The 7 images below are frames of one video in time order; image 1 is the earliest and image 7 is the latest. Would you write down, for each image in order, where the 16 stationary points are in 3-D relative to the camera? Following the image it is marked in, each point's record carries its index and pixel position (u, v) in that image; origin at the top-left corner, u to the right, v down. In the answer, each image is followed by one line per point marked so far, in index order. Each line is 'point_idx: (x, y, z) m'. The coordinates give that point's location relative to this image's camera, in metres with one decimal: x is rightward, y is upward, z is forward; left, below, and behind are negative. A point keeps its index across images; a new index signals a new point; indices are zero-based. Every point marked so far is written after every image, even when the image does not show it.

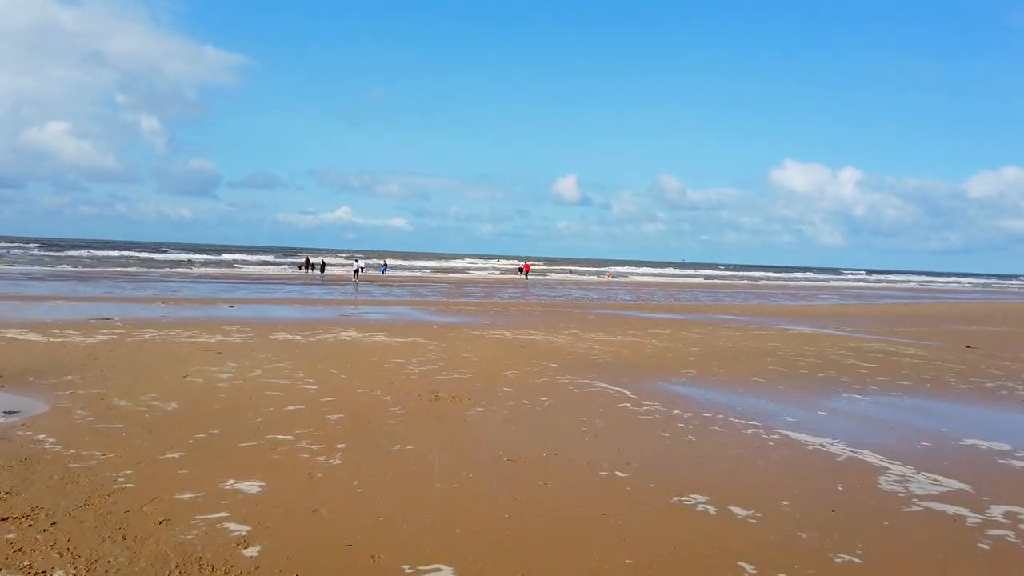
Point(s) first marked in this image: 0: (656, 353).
0: (+2.6, -1.2, +13.6) m
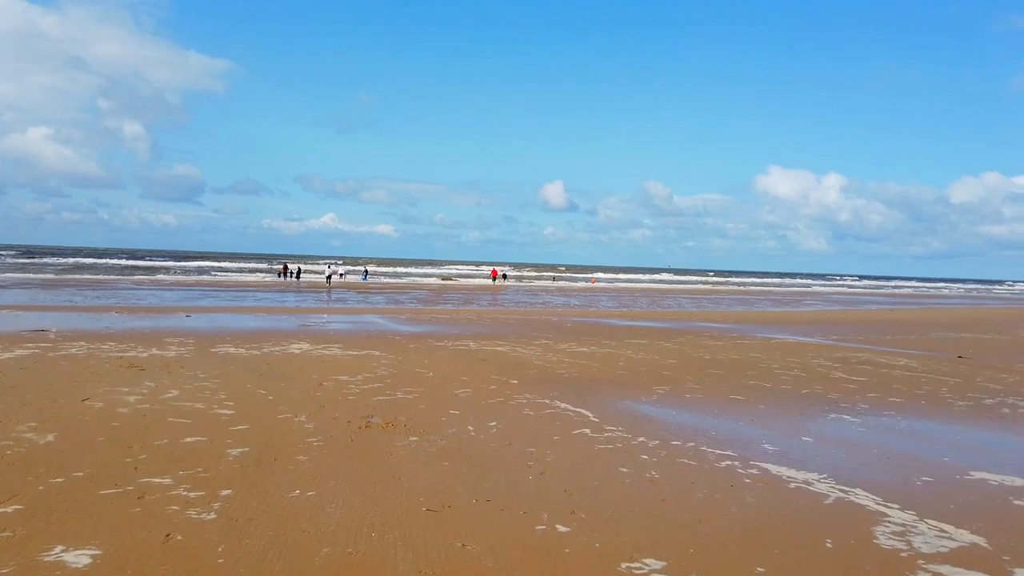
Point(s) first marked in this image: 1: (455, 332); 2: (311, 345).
0: (+1.9, -1.3, +12.6) m
1: (-1.4, -1.1, +18.9) m
2: (-3.8, -1.1, +14.3) m
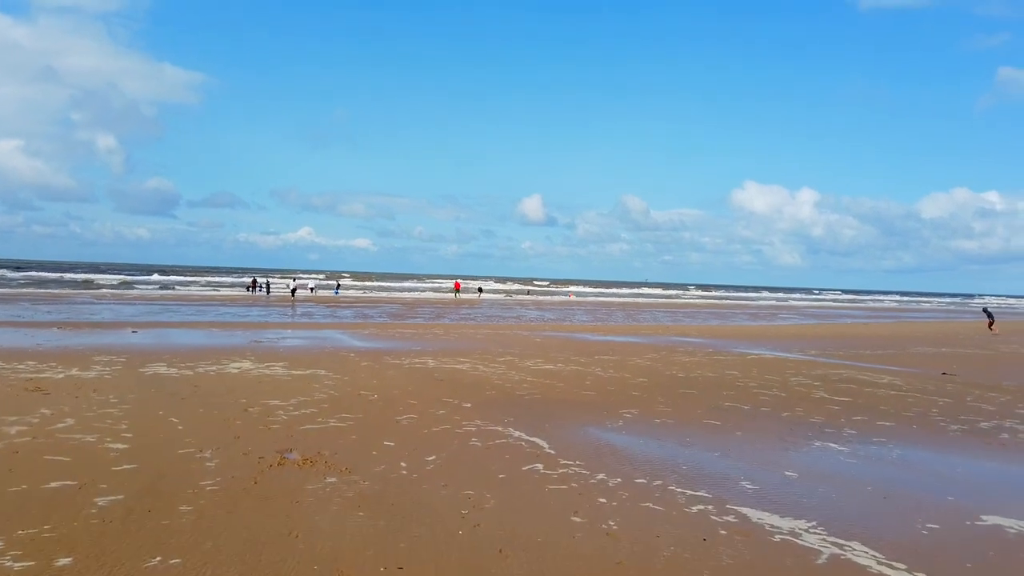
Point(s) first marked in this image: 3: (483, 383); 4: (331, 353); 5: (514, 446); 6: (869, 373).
0: (+1.3, -1.5, +11.6) m
1: (-2.3, -1.4, +17.9) m
2: (-4.5, -1.3, +13.2) m
3: (-0.5, -1.4, +11.7) m
4: (-3.8, -1.4, +16.0) m
5: (0.0, -1.5, +7.2) m
6: (+7.0, -1.7, +14.9) m
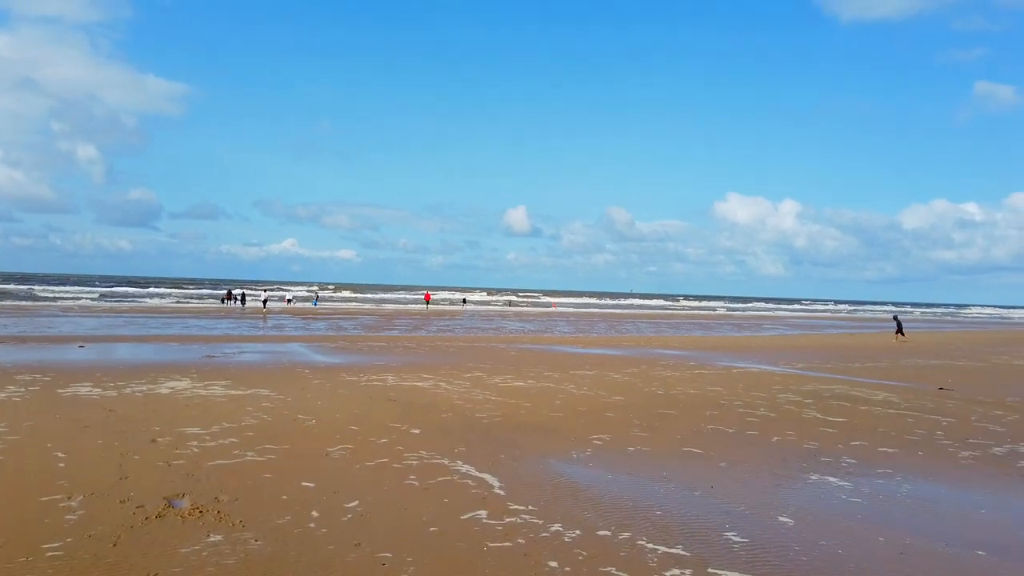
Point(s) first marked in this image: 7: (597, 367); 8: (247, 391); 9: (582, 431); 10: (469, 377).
0: (+0.7, -1.6, +10.5) m
1: (-2.9, -1.7, +16.7) m
2: (-5.0, -1.5, +11.9) m
3: (-1.0, -1.6, +10.5) m
4: (-4.4, -1.6, +14.7) m
5: (-0.4, -1.6, +6.1) m
6: (+6.4, -1.8, +13.9) m
7: (+1.9, -1.8, +17.1) m
8: (-3.9, -1.5, +11.3) m
9: (+0.8, -1.6, +8.8) m
10: (-0.8, -1.7, +14.1) m
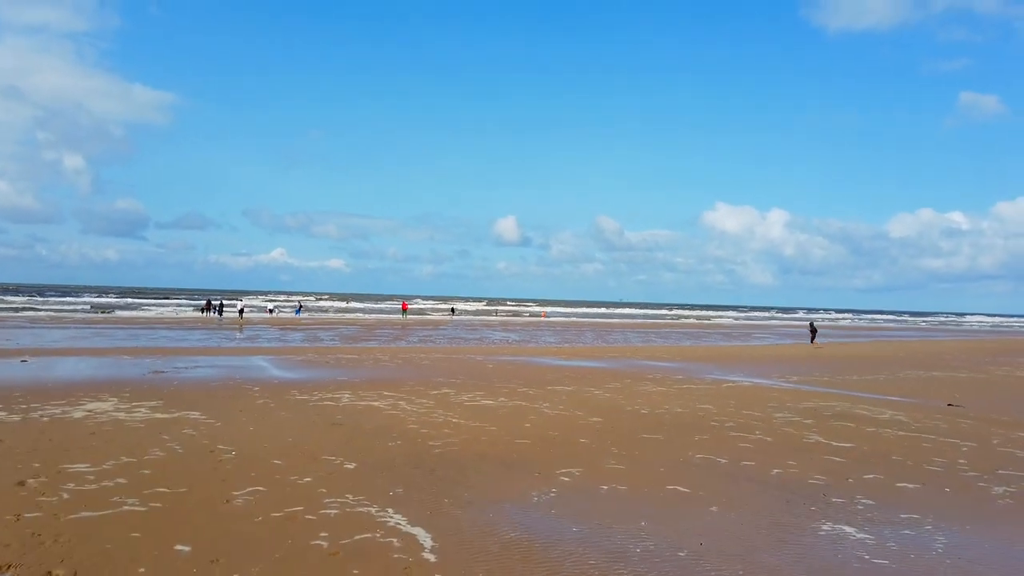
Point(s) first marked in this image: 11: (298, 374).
0: (+0.3, -1.7, +9.2) m
1: (-3.5, -1.8, +15.3) m
2: (-5.5, -1.6, +10.6) m
3: (-1.5, -1.7, +9.2) m
4: (-4.9, -1.7, +13.4) m
5: (-0.8, -1.6, +4.8) m
6: (+5.9, -2.0, +12.7) m
7: (+1.4, -1.9, +15.8) m
8: (-4.4, -1.6, +9.9) m
9: (+0.4, -1.7, +7.5) m
10: (-1.3, -1.8, +12.8) m
11: (-4.6, -1.9, +16.6) m
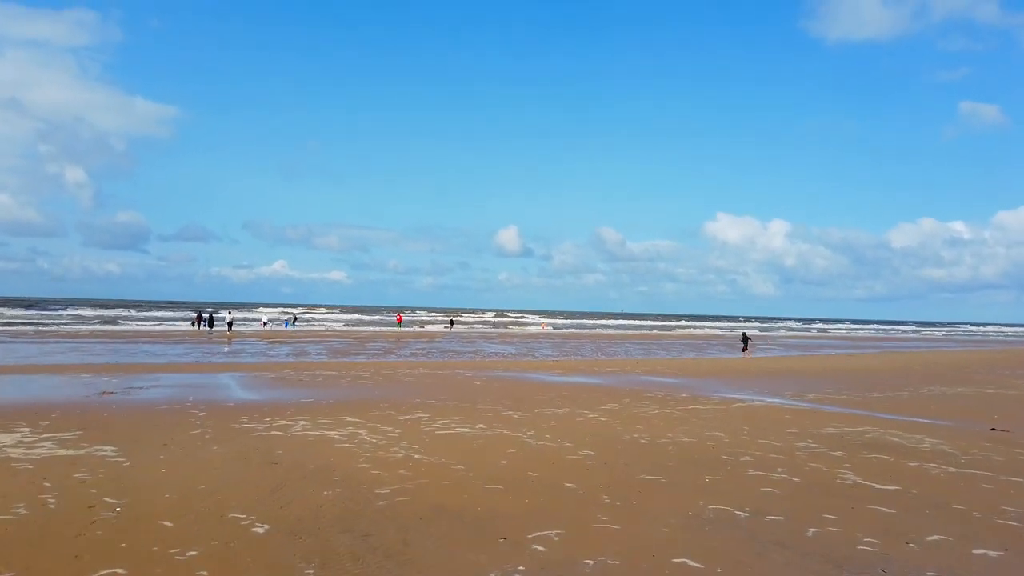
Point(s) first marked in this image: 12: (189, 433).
0: (0.0, -1.8, +7.6) m
1: (-3.7, -2.0, +13.7) m
2: (-5.8, -1.8, +9.0) m
3: (-1.7, -1.8, +7.6) m
4: (-5.2, -1.9, +11.8) m
5: (-1.1, -1.6, +3.2) m
6: (+5.6, -2.1, +11.0) m
7: (+1.1, -2.1, +14.2) m
8: (-4.7, -1.8, +8.3) m
9: (+0.1, -1.8, +5.8) m
10: (-1.6, -1.9, +11.1) m
11: (-4.9, -2.1, +15.0) m
12: (-4.1, -1.9, +9.8) m
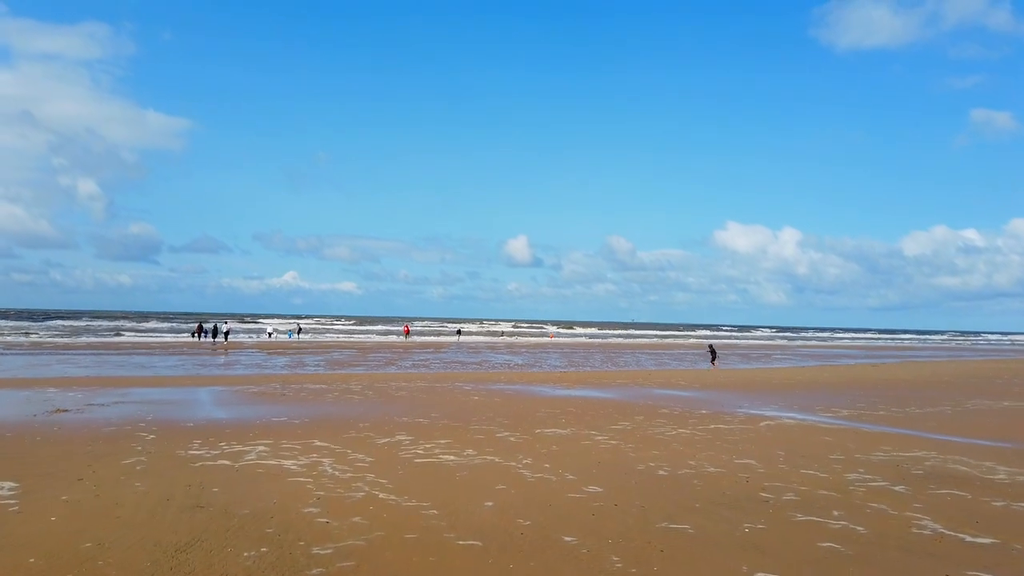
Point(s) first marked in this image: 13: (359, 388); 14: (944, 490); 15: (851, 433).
0: (-0.1, -1.8, +6.0) m
1: (-3.8, -2.1, +12.2) m
2: (-5.9, -1.8, +7.4) m
3: (-1.9, -1.8, +6.0) m
4: (-5.3, -2.0, +10.2) m
5: (-1.3, -1.6, +1.6) m
6: (+5.5, -2.1, +9.4) m
7: (+1.1, -2.2, +12.6) m
8: (-4.8, -1.8, +6.8) m
9: (-0.1, -1.7, +4.2) m
10: (-1.6, -2.0, +9.5) m
11: (-4.9, -2.2, +13.5) m
12: (-4.2, -1.9, +8.3) m
13: (-3.9, -2.6, +19.8) m
14: (+4.2, -2.0, +7.5) m
15: (+5.2, -2.2, +11.5) m
